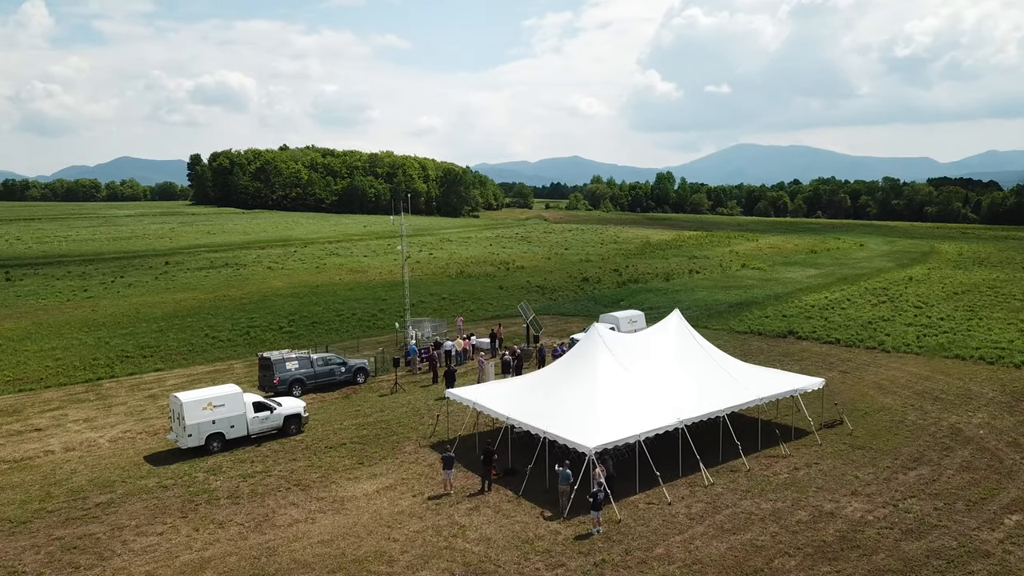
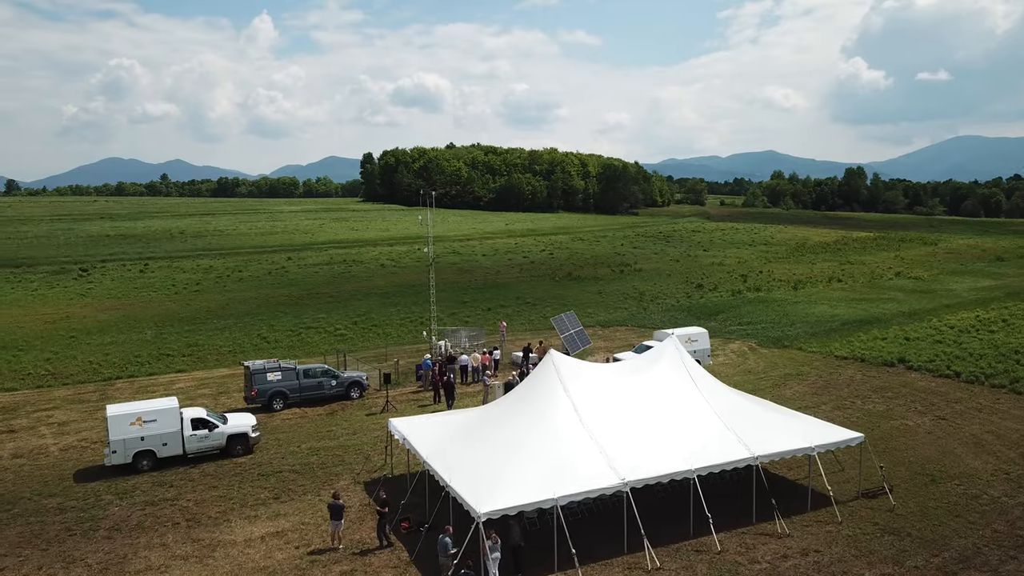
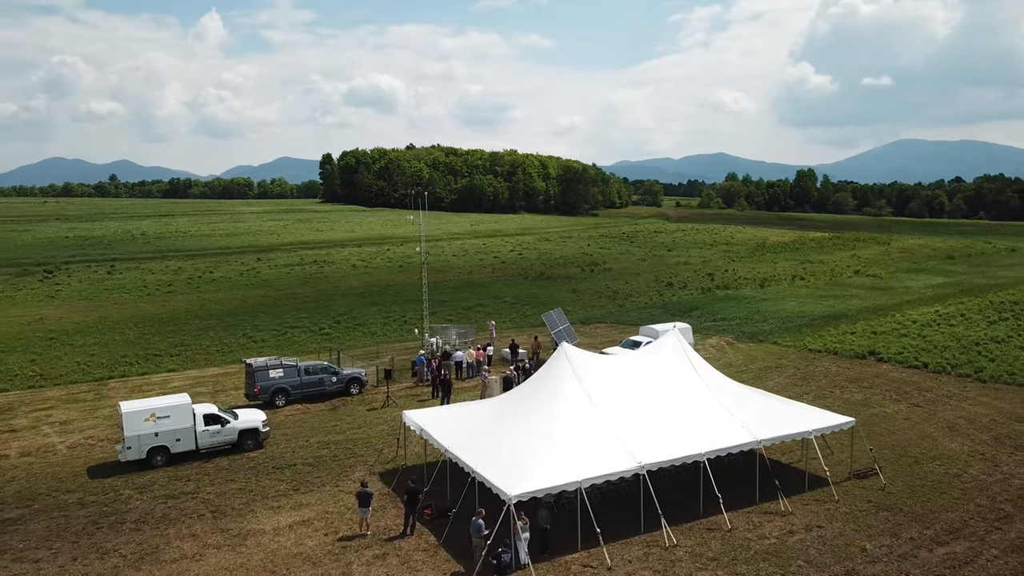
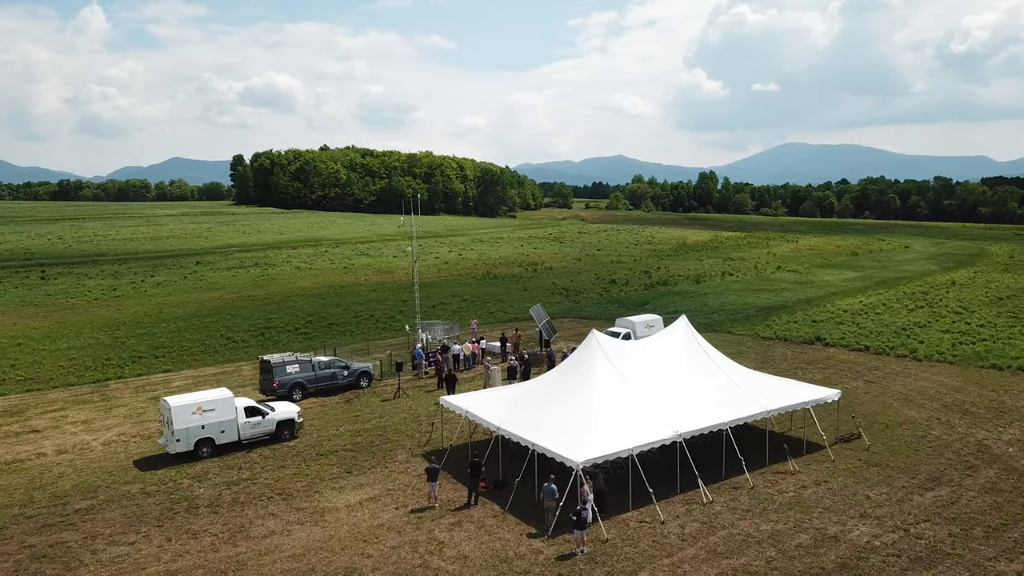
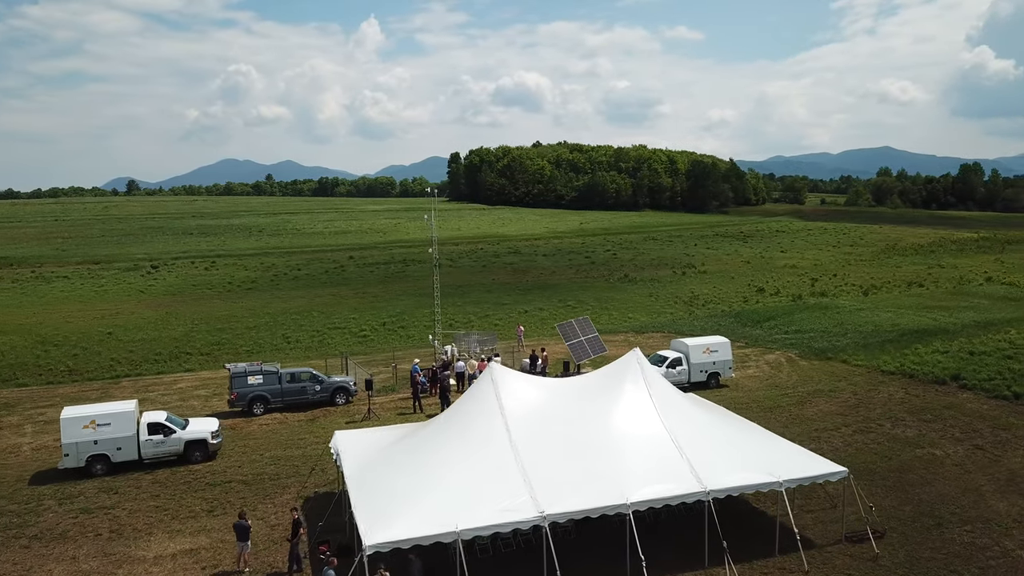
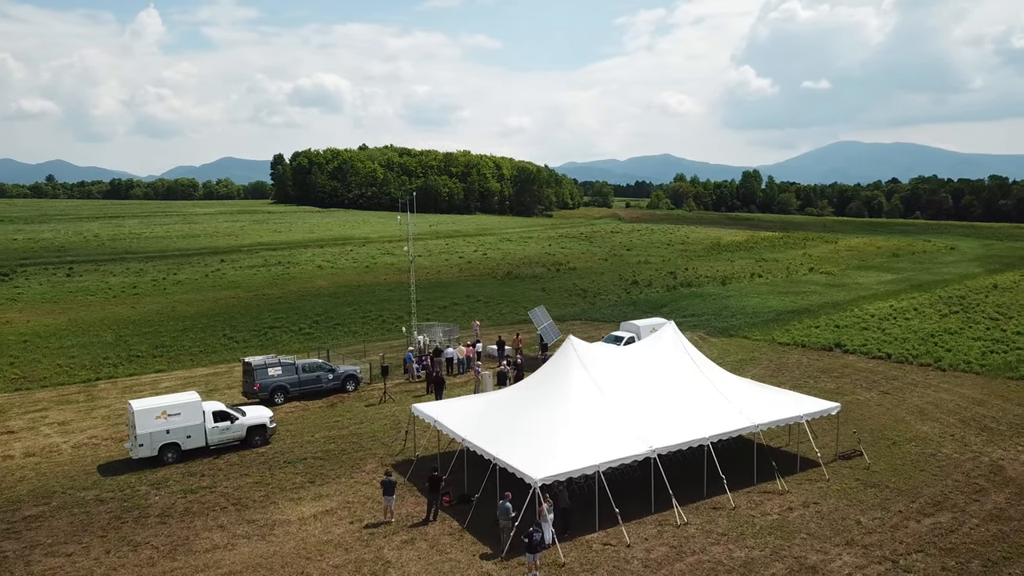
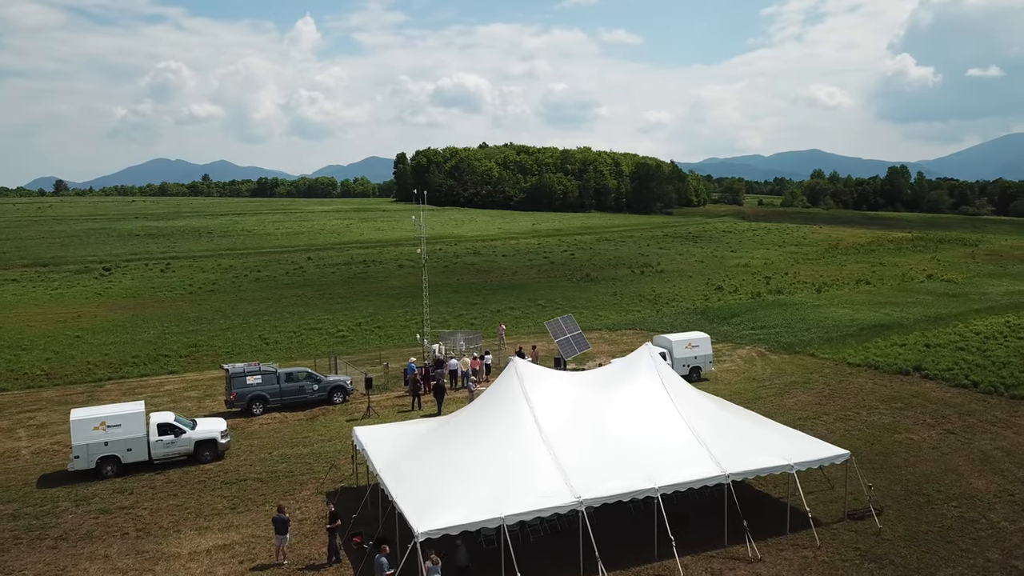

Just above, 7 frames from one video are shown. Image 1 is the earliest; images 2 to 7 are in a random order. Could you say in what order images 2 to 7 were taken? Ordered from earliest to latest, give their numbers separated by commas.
4, 6, 3, 2, 7, 5
